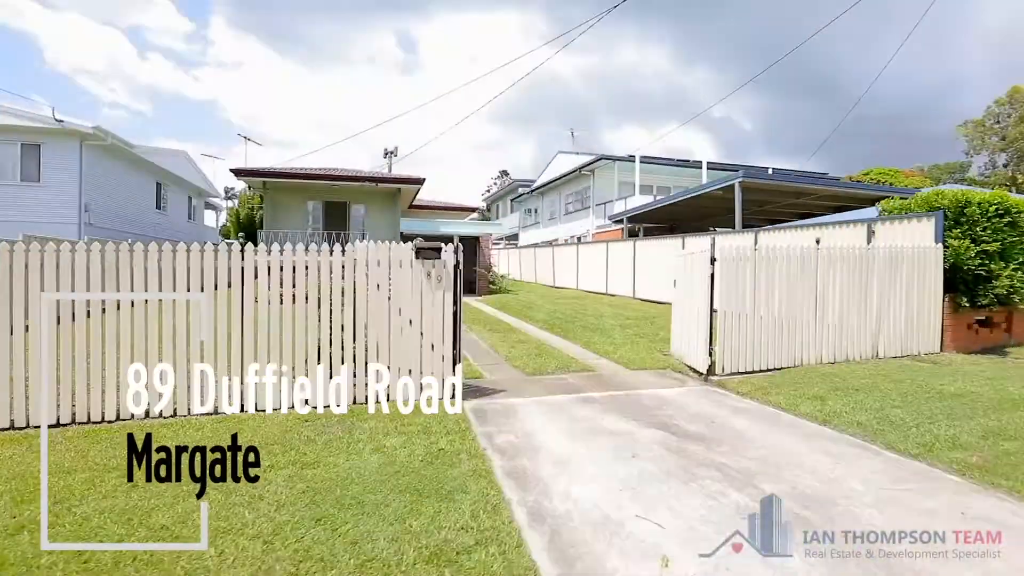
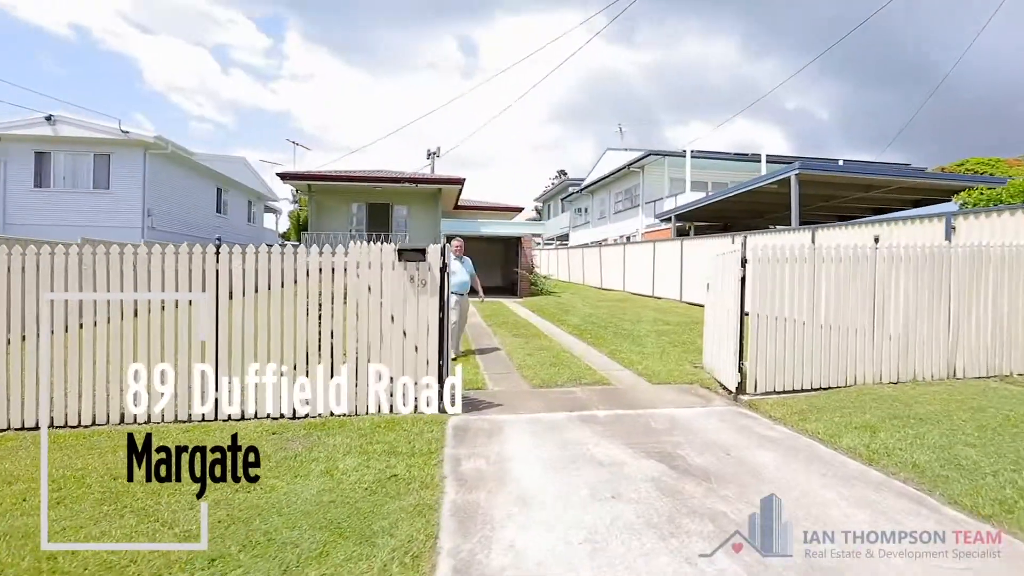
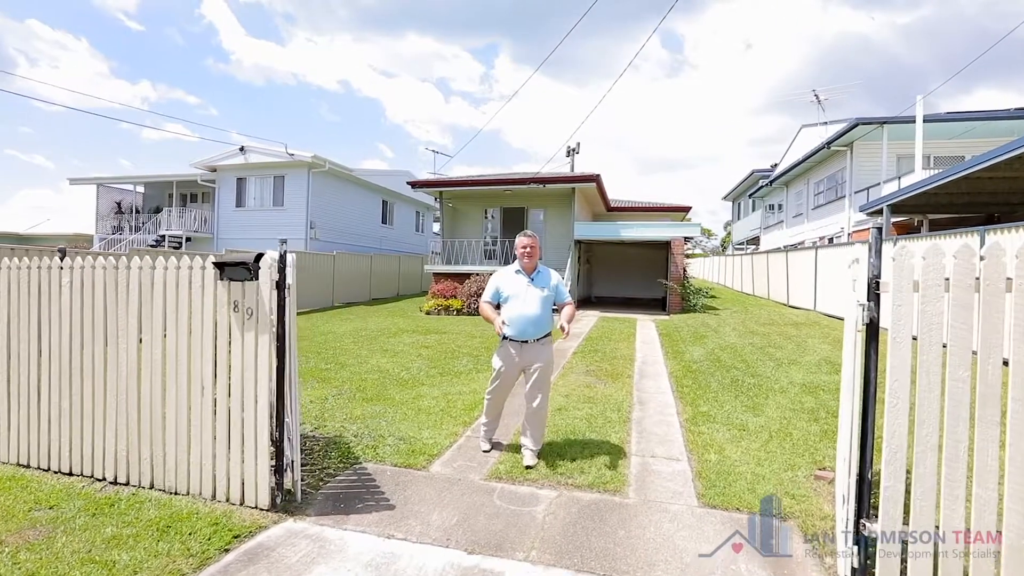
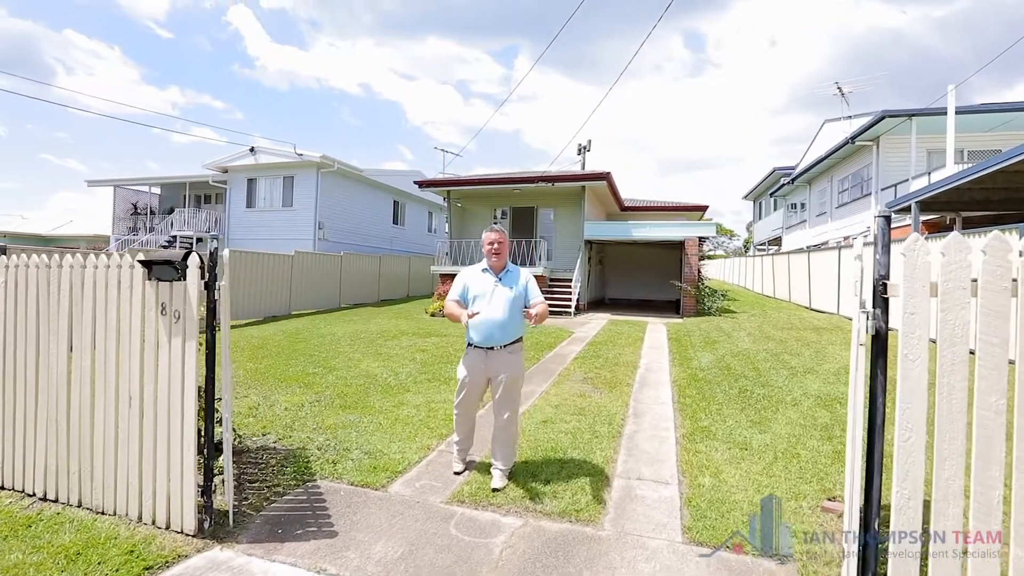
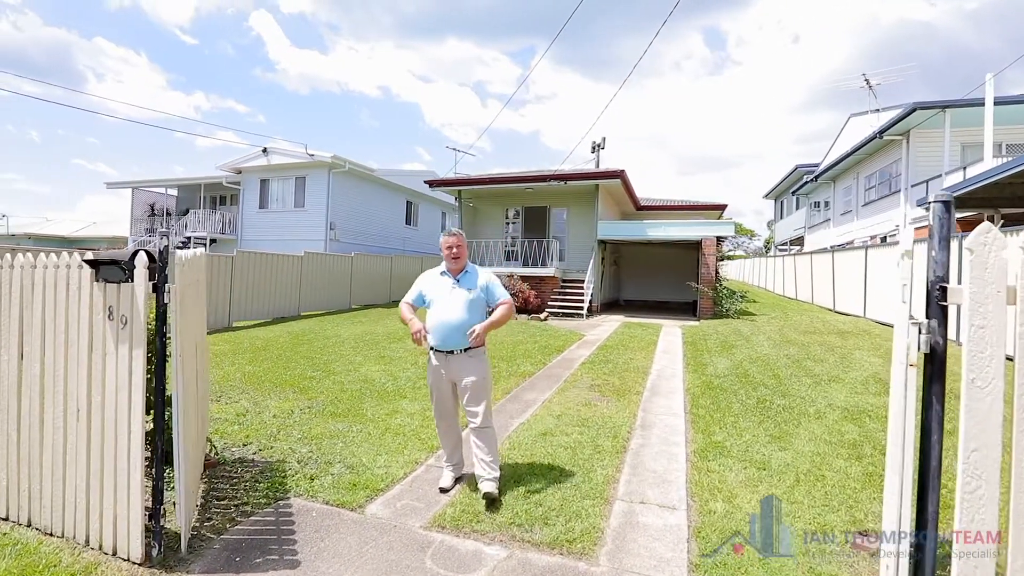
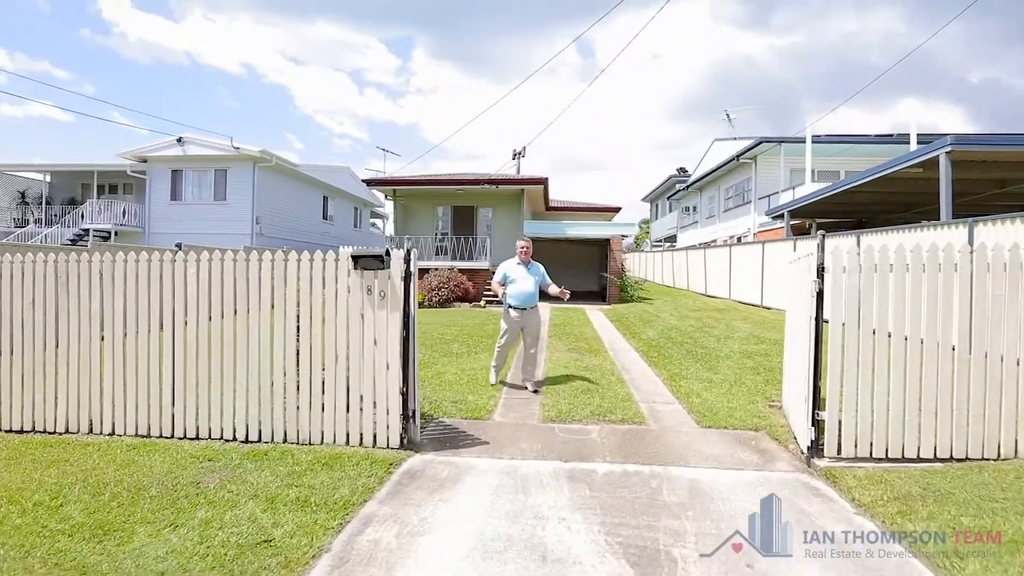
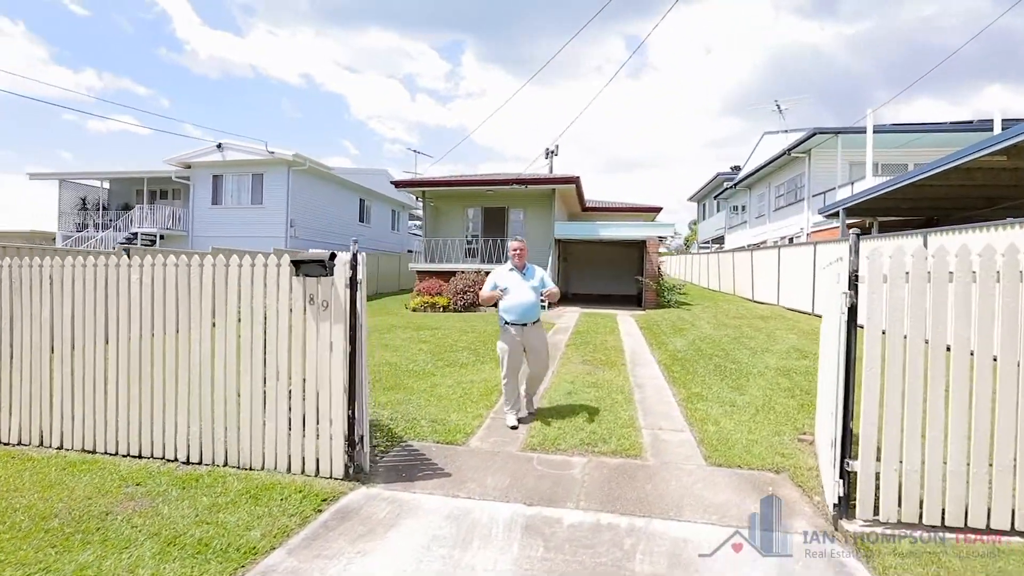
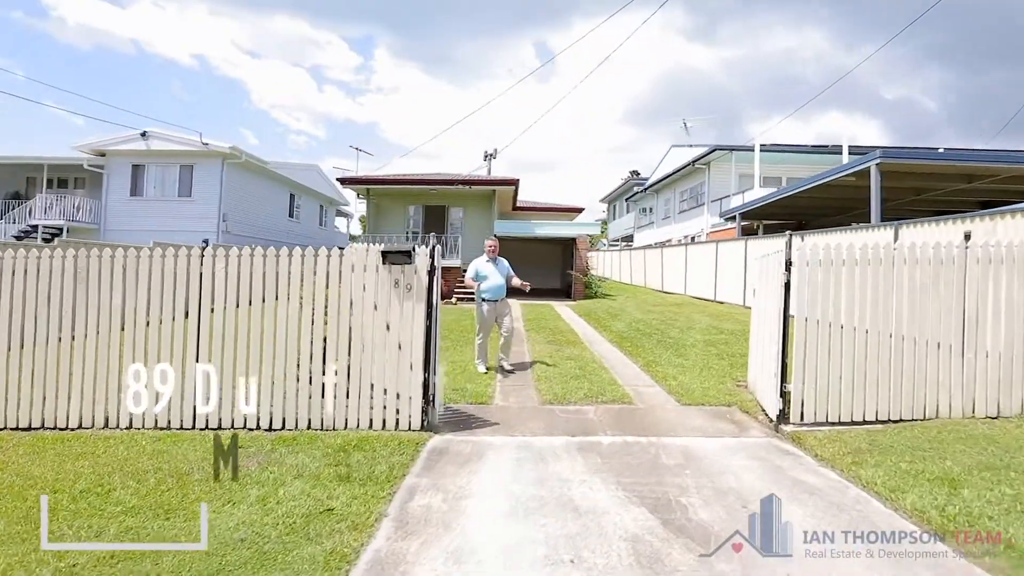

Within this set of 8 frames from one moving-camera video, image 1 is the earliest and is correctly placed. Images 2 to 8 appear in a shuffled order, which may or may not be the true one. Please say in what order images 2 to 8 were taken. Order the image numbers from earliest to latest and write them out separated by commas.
2, 8, 6, 7, 3, 4, 5
